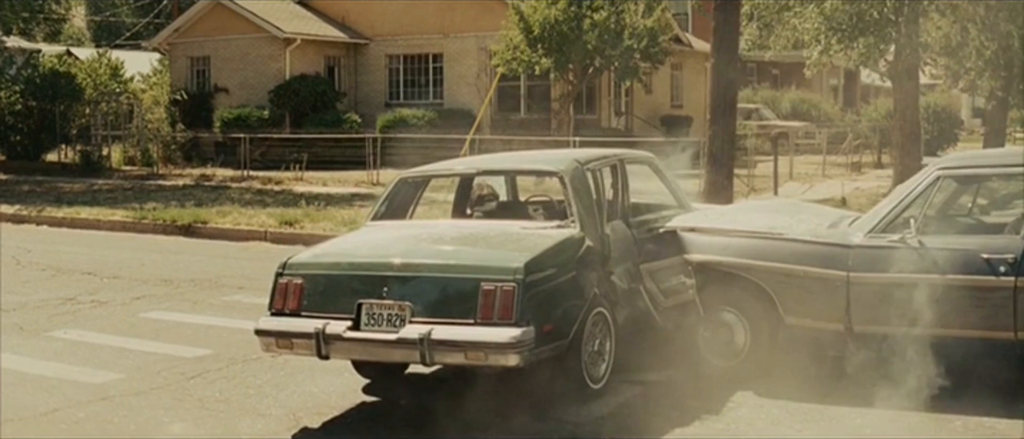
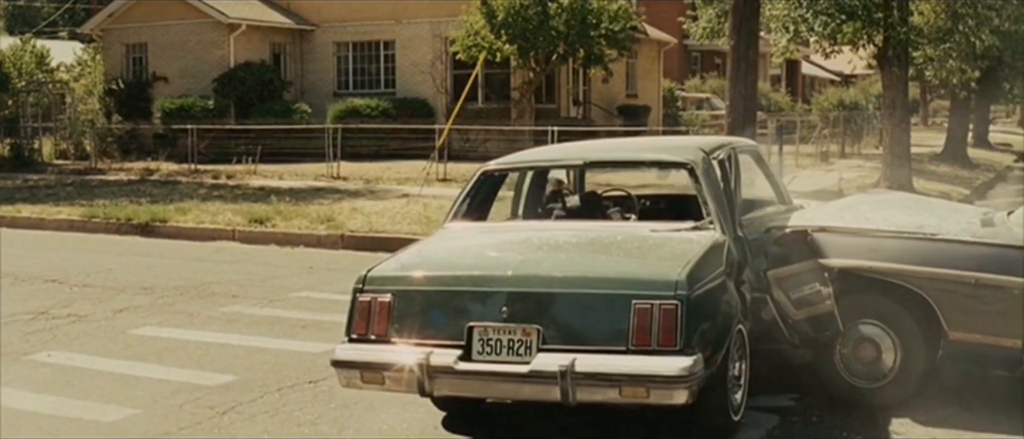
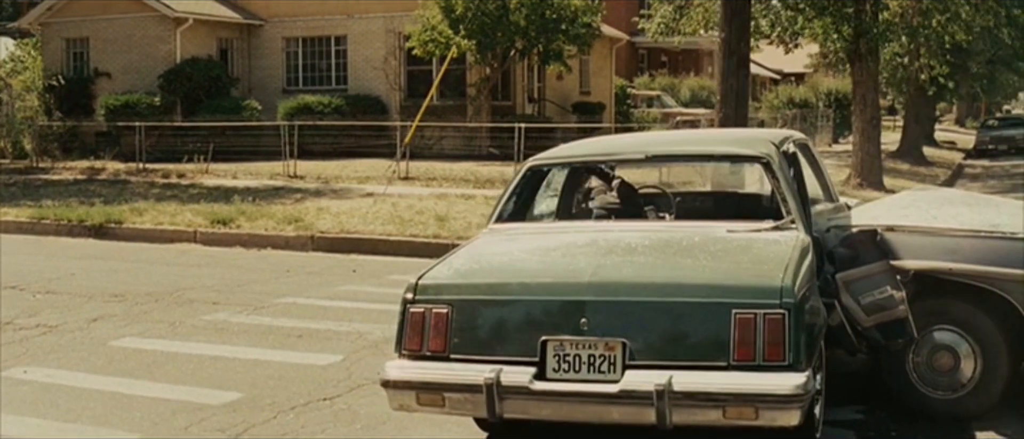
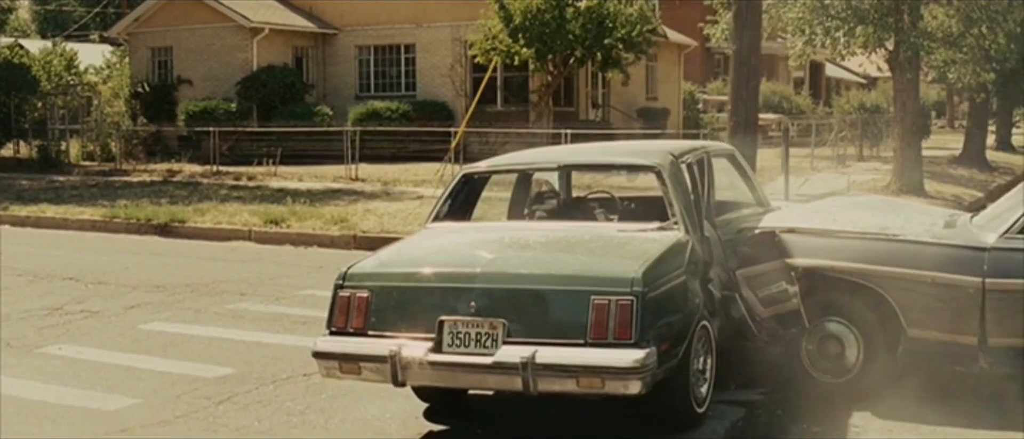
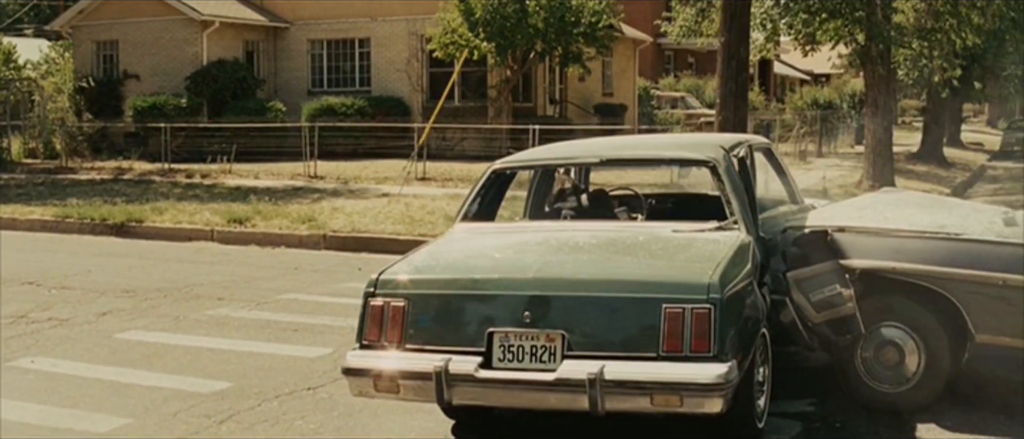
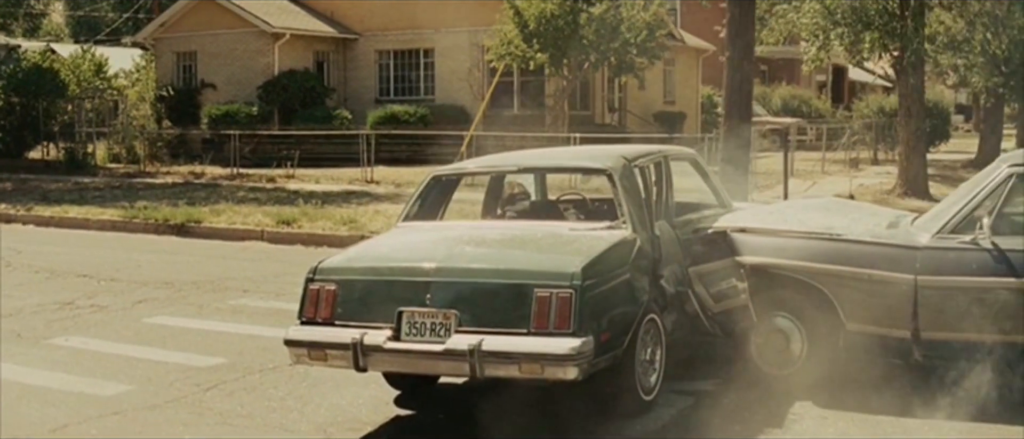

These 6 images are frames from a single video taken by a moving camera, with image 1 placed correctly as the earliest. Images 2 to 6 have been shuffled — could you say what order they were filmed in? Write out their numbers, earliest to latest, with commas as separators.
6, 4, 2, 5, 3
